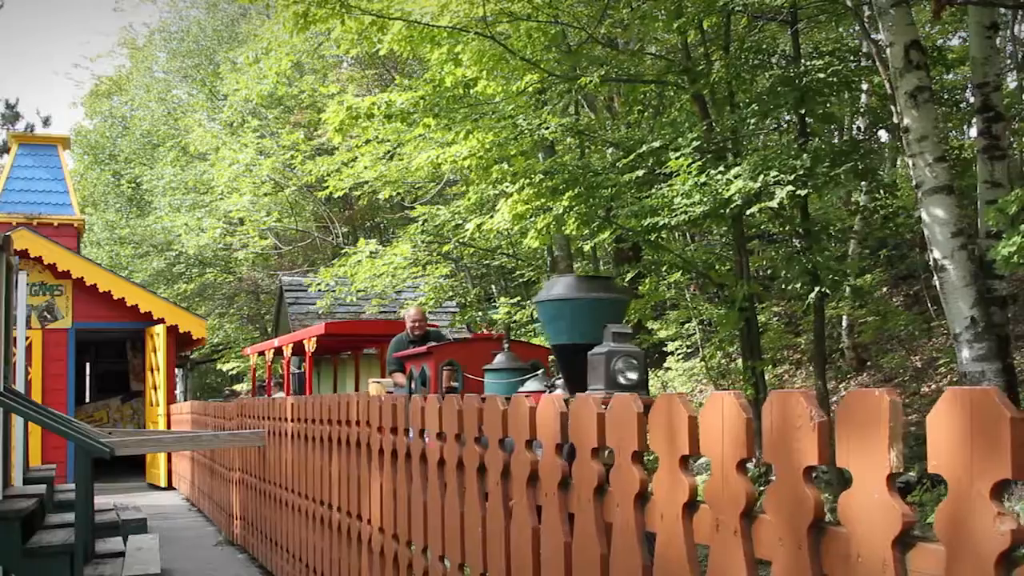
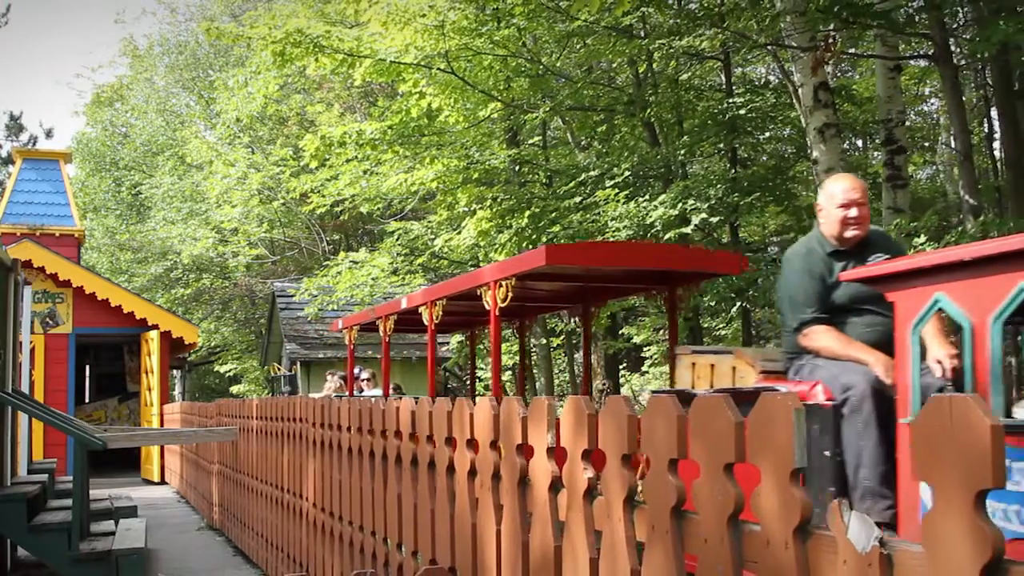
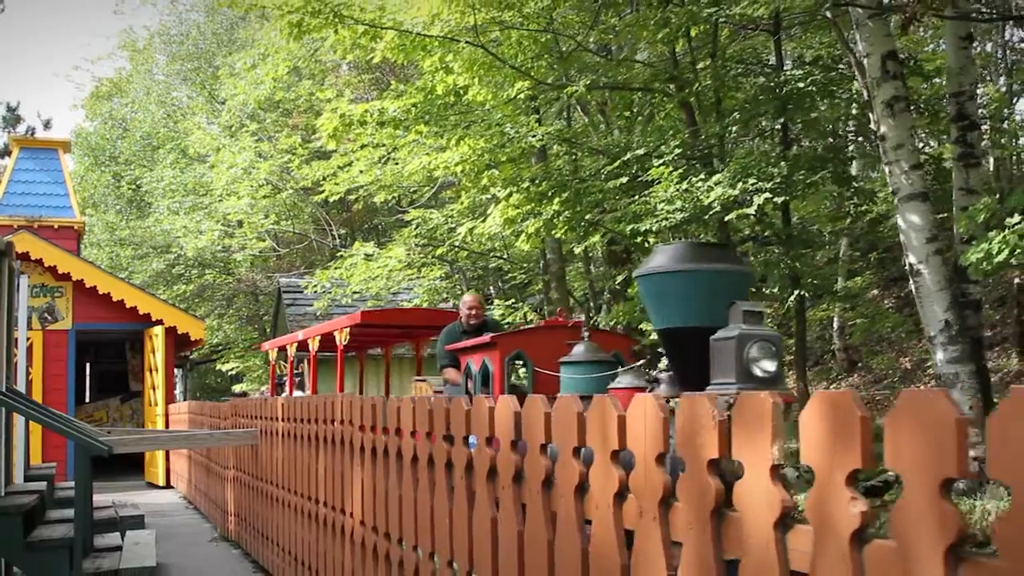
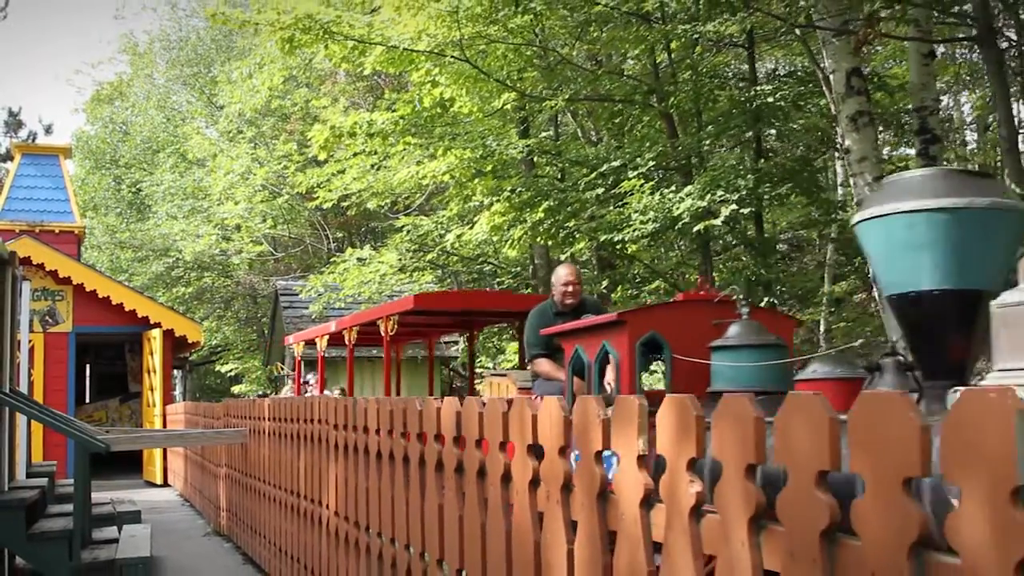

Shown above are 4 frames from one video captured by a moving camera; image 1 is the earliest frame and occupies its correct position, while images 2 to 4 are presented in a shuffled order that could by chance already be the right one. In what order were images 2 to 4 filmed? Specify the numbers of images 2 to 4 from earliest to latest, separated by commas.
3, 4, 2
